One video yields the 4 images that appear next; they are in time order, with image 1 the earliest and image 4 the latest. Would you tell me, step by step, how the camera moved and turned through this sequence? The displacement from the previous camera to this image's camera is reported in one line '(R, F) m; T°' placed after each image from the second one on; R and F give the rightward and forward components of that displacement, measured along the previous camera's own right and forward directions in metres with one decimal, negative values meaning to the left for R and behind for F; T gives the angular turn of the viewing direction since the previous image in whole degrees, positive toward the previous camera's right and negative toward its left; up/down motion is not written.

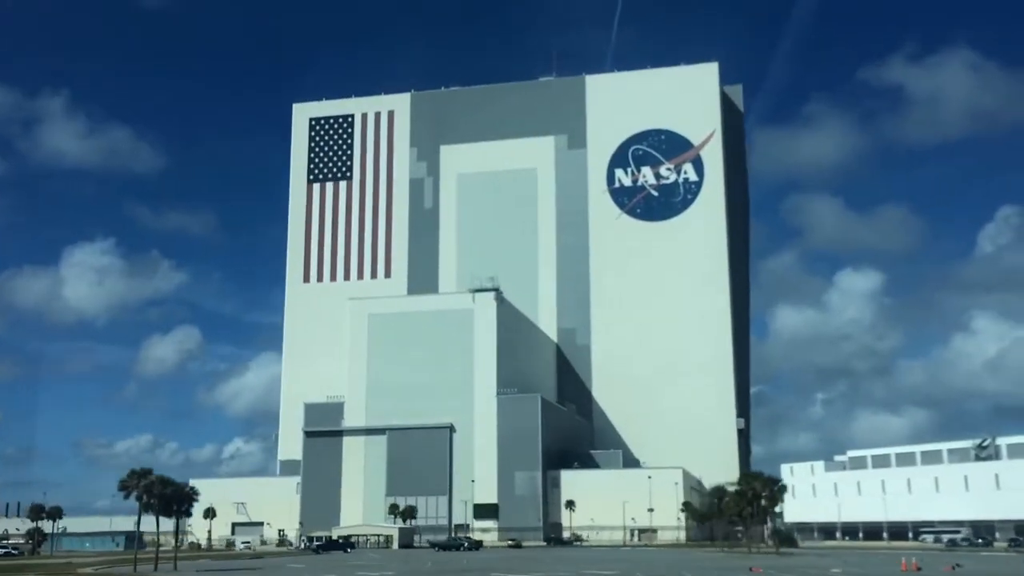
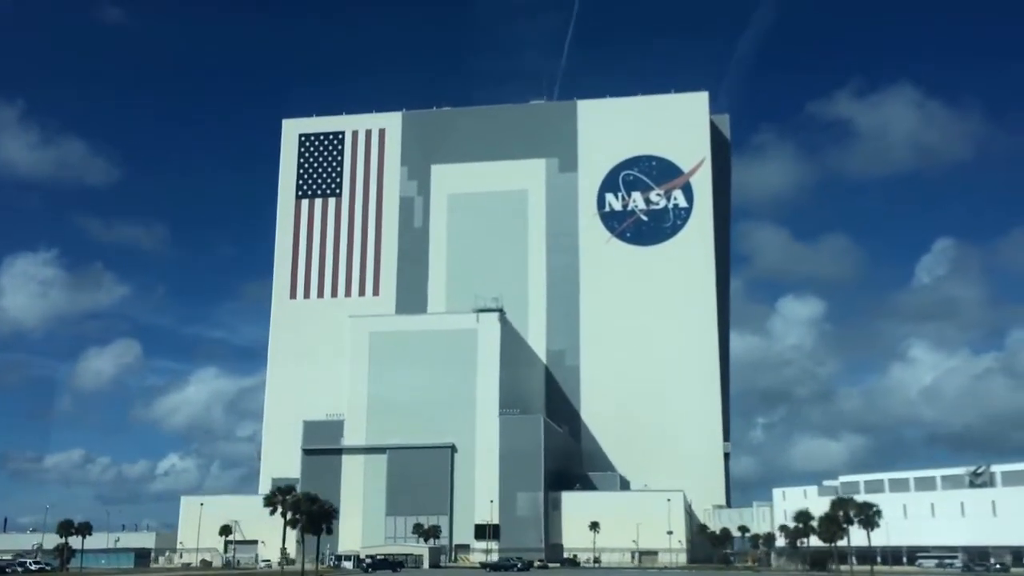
(-3.9, -0.4) m; +3°
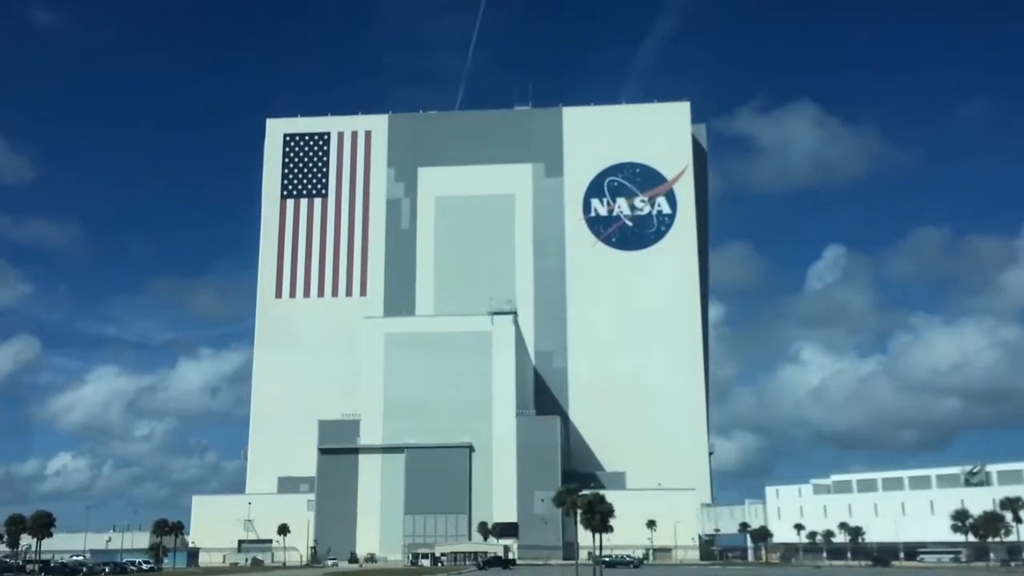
(-8.1, -1.5) m; +5°
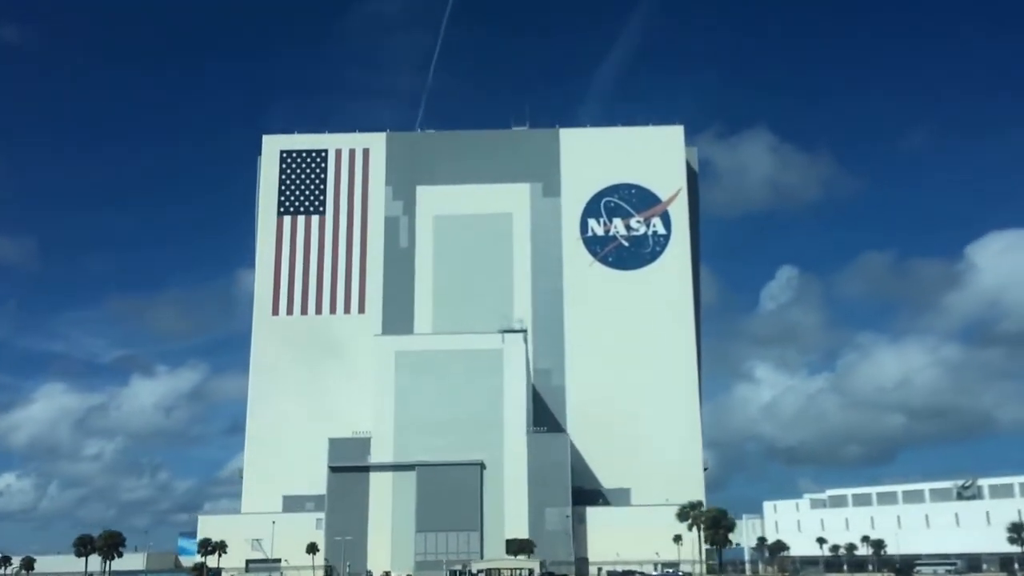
(-3.6, -1.4) m; +2°
